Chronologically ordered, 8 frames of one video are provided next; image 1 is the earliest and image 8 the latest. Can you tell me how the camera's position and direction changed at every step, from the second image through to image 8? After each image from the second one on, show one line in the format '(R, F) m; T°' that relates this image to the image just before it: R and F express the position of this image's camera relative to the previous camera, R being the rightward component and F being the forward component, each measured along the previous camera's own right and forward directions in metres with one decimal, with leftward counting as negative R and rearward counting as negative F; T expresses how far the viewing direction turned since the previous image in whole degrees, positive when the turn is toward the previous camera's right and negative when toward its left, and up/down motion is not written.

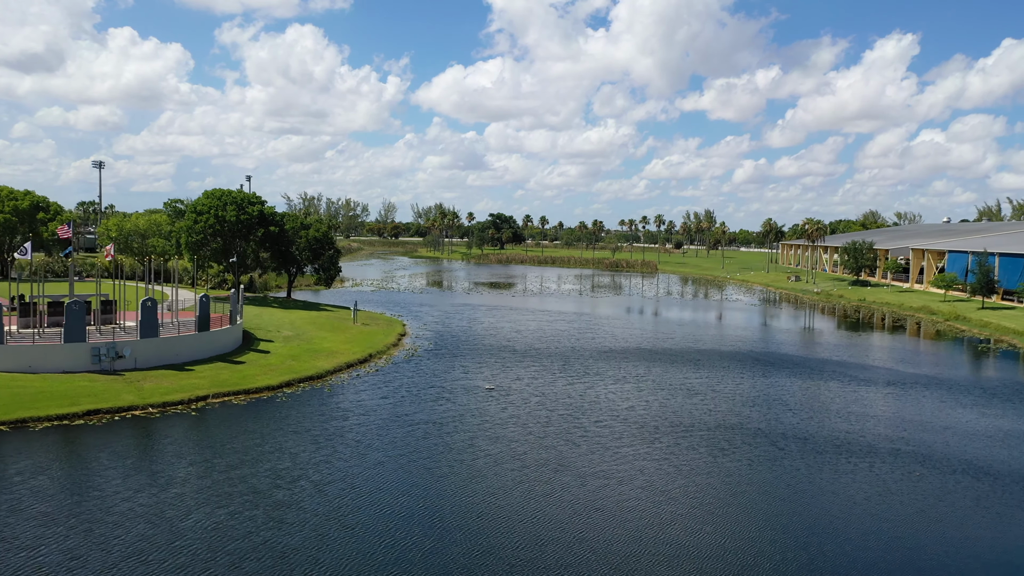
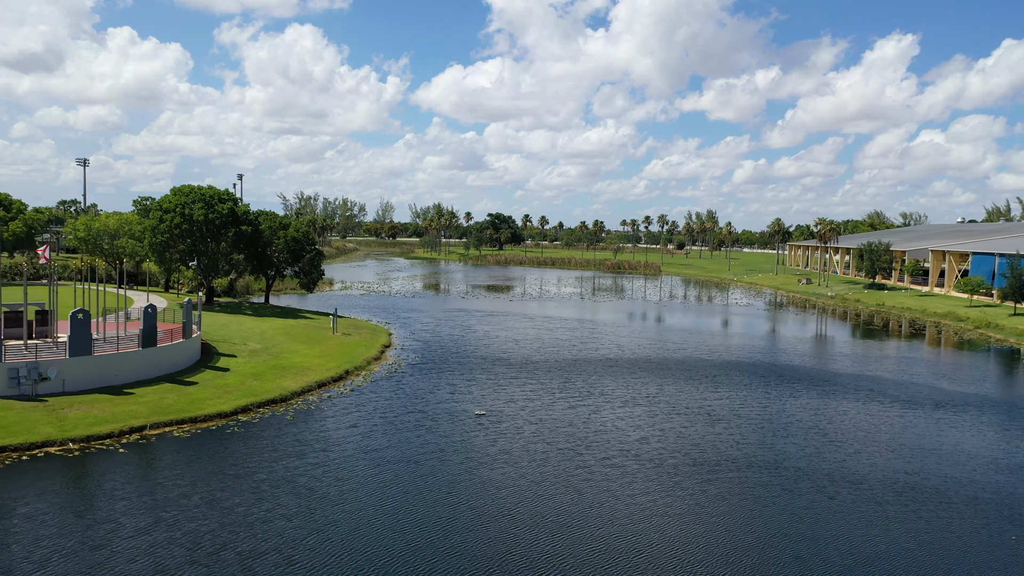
(+0.2, +4.9) m; 0°
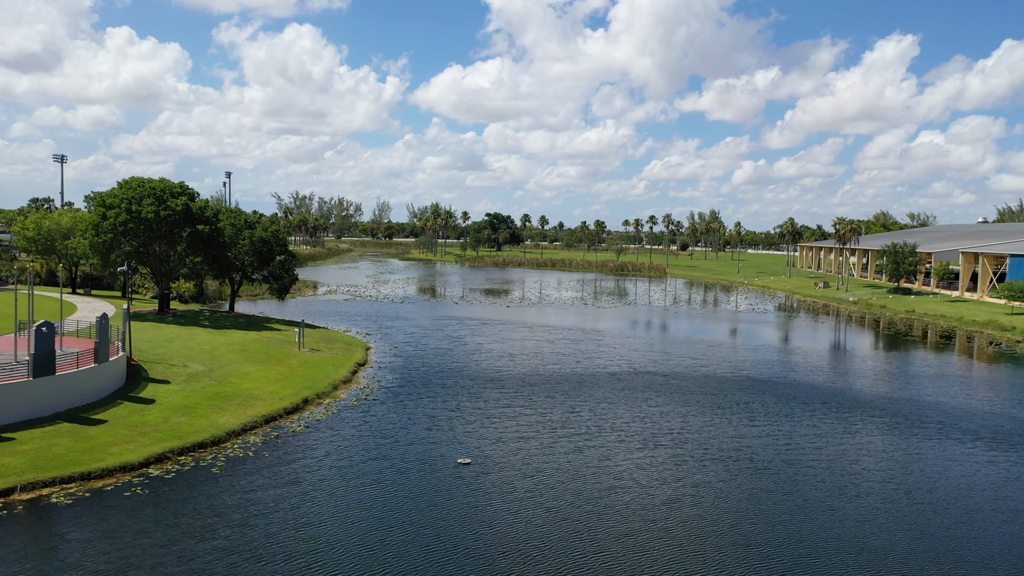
(+0.2, +6.7) m; 0°
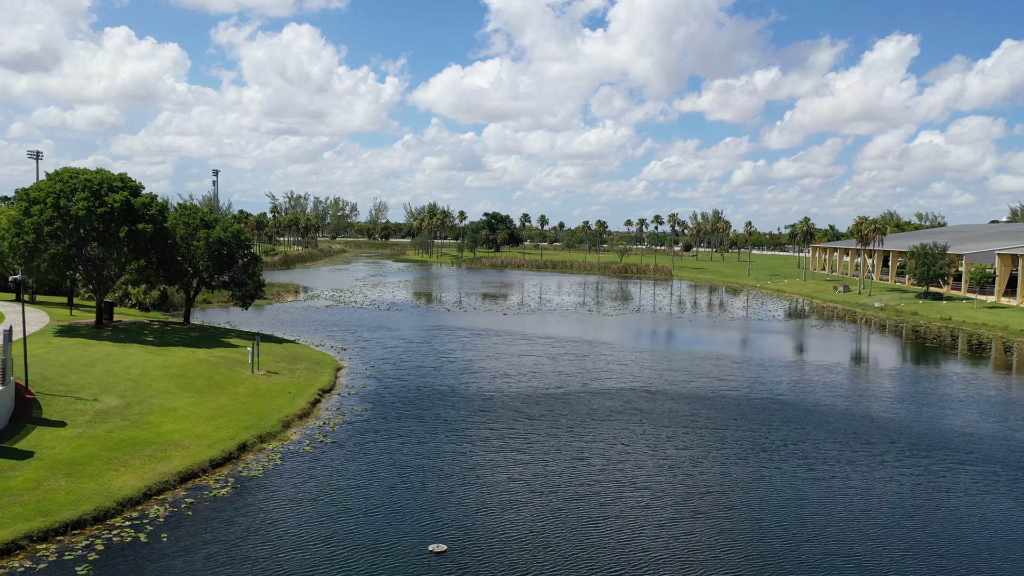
(+0.2, +6.8) m; 0°
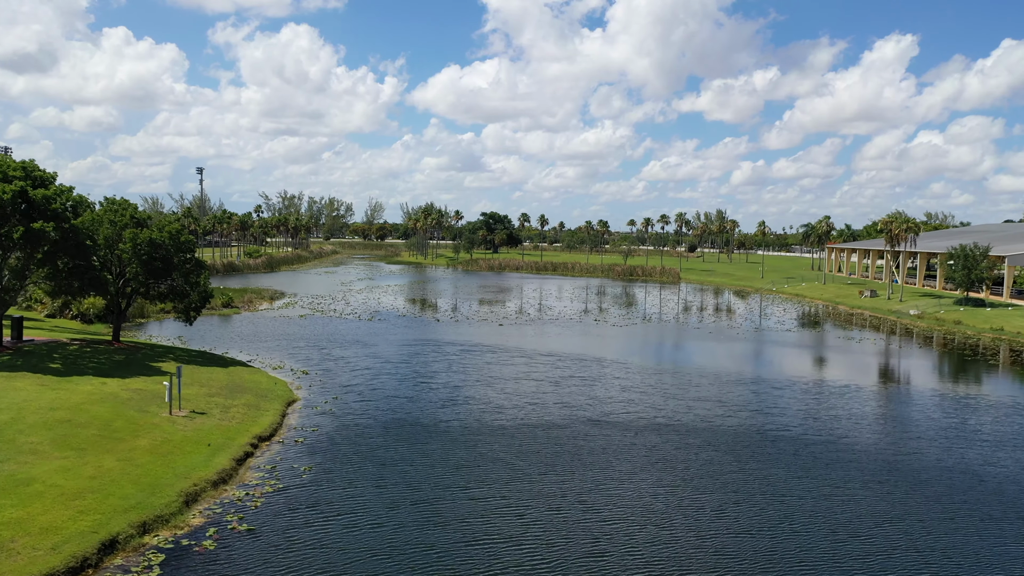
(+0.2, +7.8) m; 0°
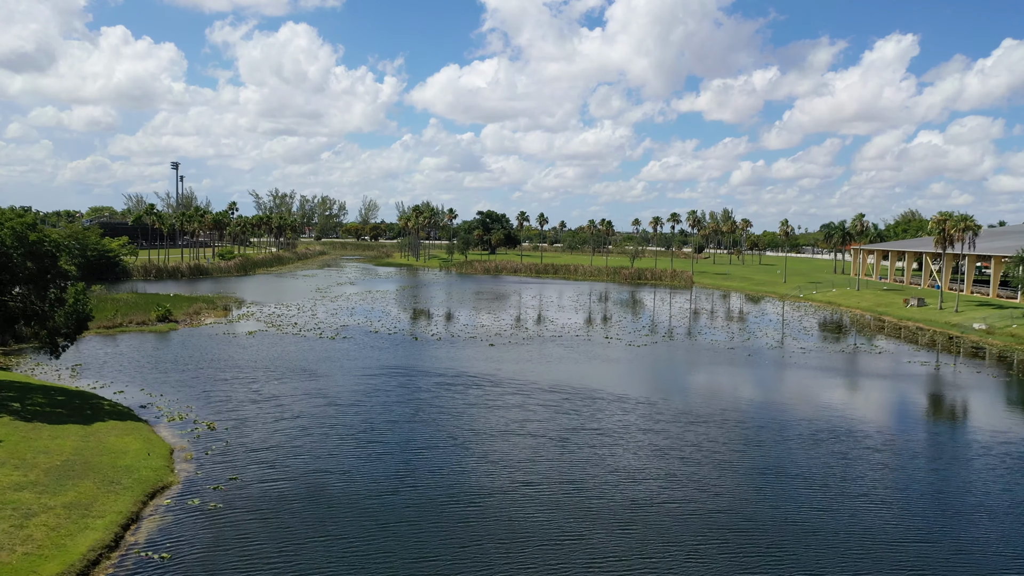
(+0.4, +11.2) m; 0°
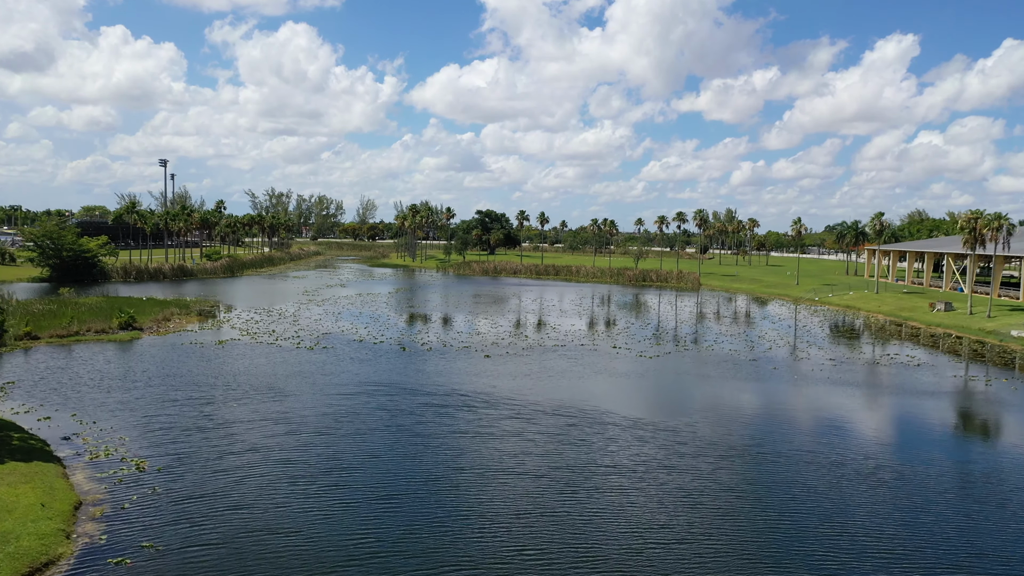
(+0.1, +5.1) m; 0°
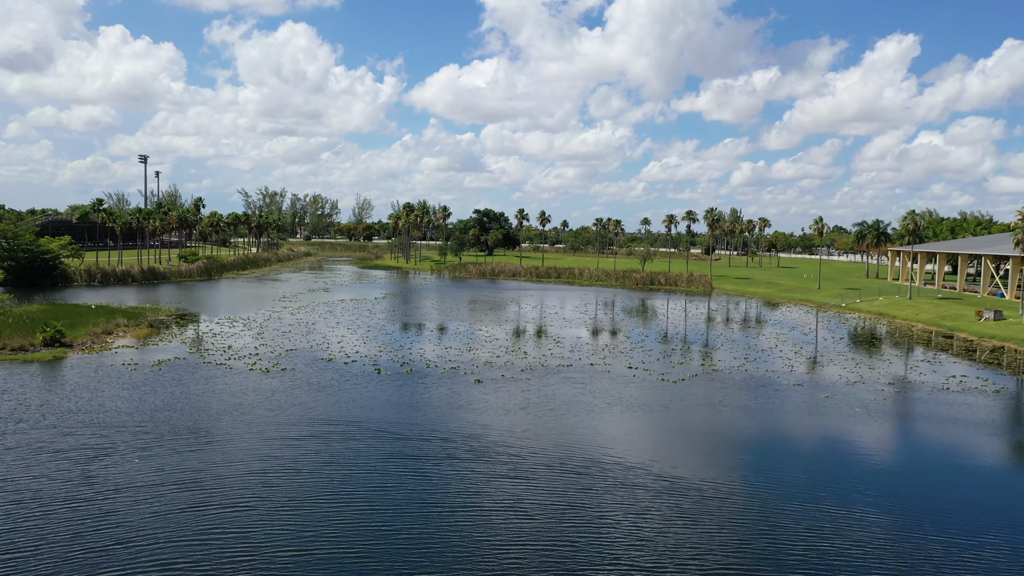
(+0.2, +7.8) m; 0°
